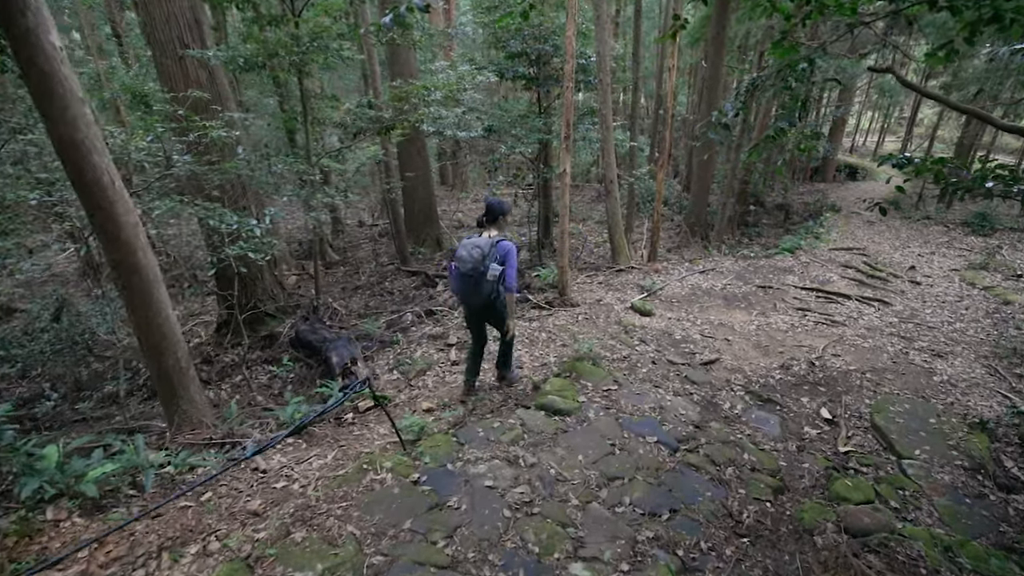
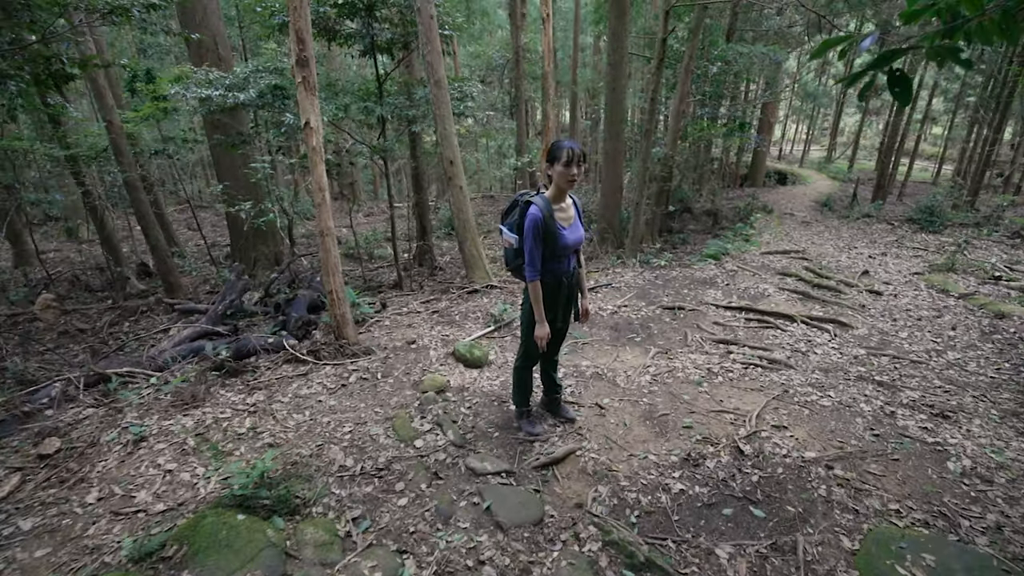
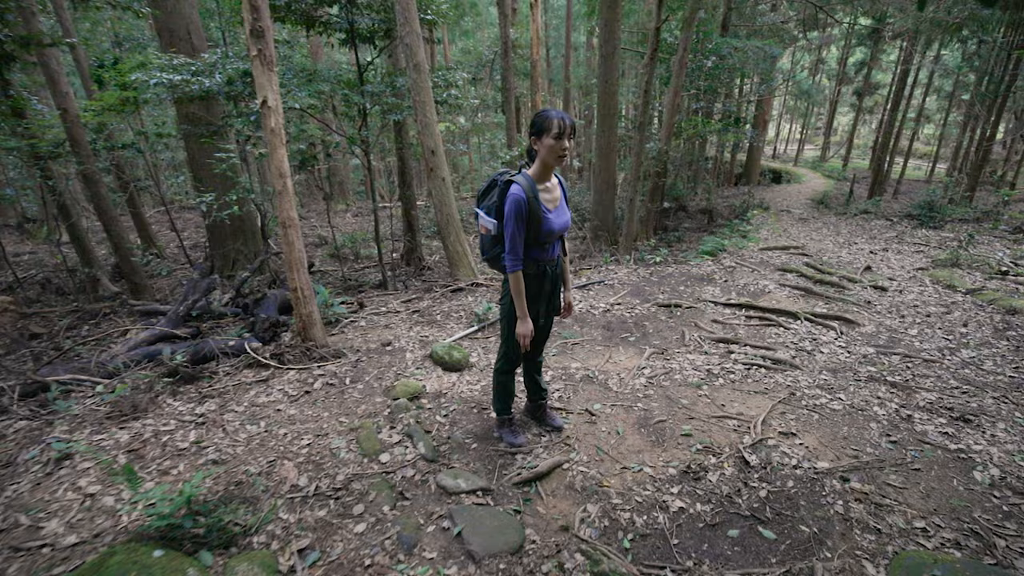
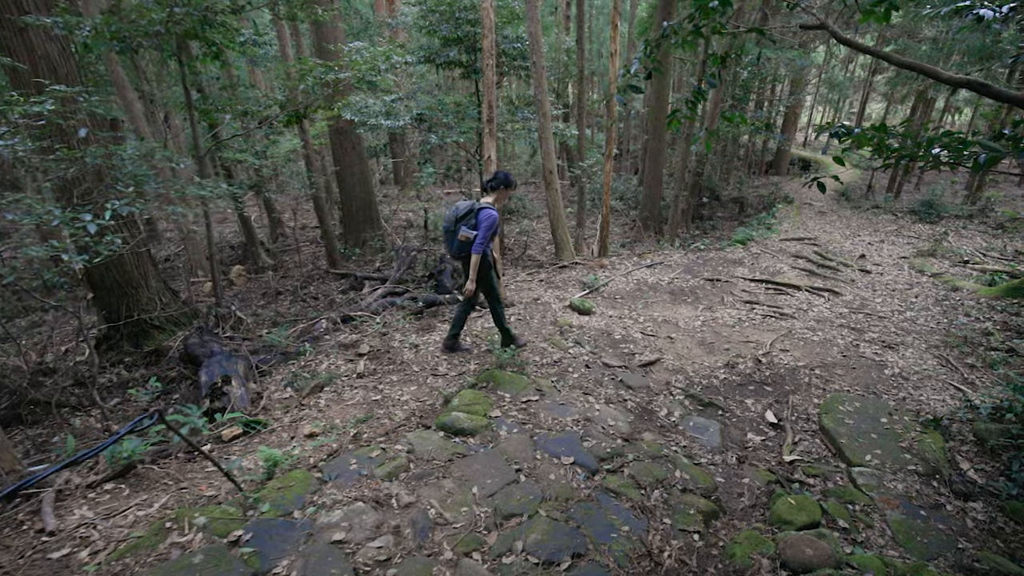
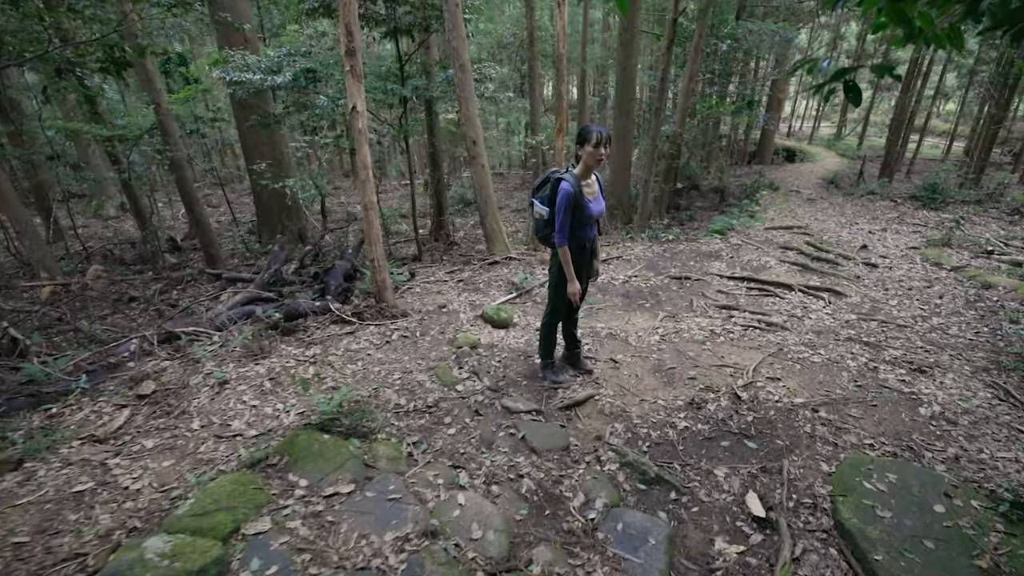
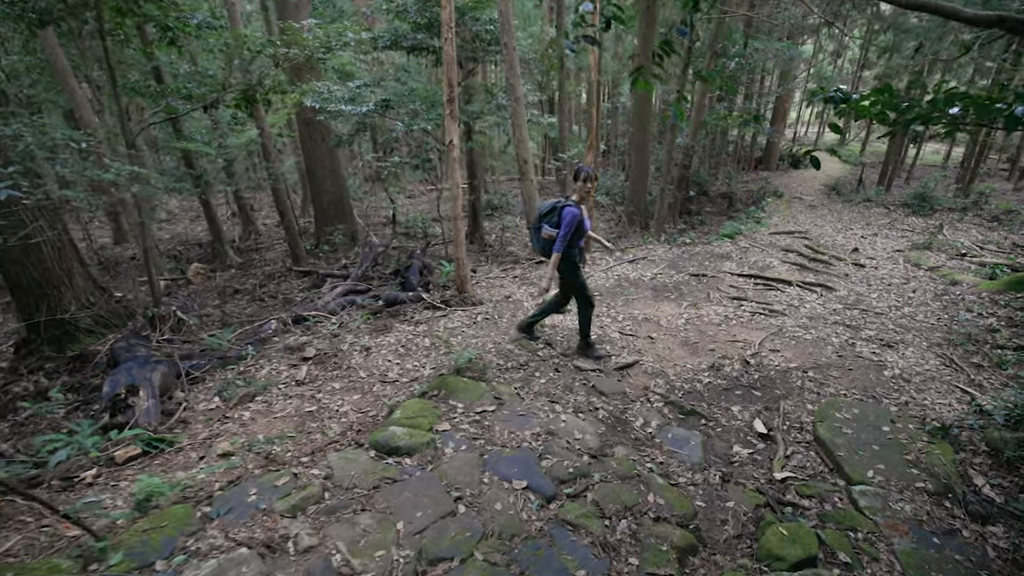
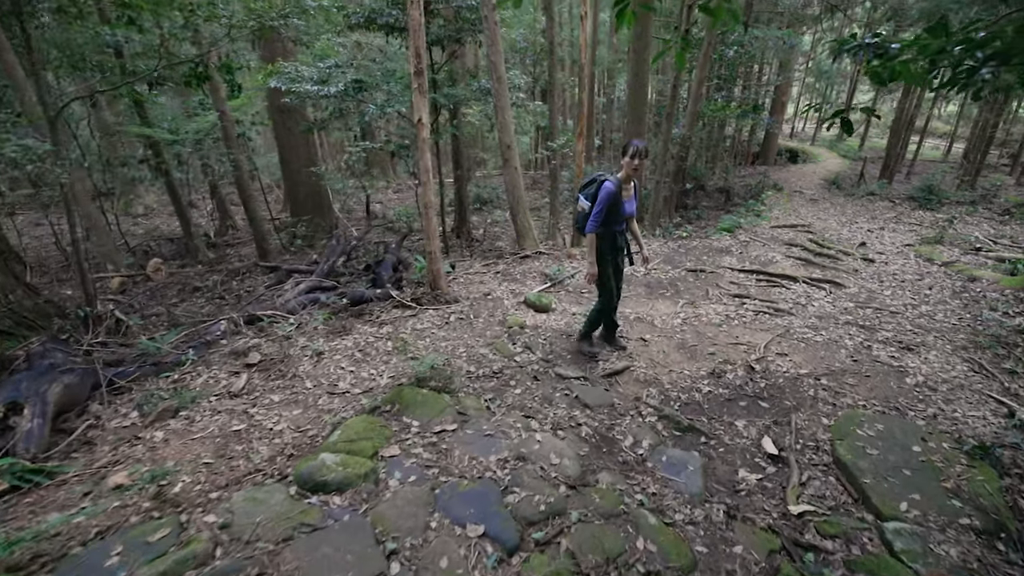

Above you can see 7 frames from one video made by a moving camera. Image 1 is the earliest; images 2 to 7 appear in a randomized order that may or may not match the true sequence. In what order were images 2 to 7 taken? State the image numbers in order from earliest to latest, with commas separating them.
4, 6, 7, 5, 2, 3
